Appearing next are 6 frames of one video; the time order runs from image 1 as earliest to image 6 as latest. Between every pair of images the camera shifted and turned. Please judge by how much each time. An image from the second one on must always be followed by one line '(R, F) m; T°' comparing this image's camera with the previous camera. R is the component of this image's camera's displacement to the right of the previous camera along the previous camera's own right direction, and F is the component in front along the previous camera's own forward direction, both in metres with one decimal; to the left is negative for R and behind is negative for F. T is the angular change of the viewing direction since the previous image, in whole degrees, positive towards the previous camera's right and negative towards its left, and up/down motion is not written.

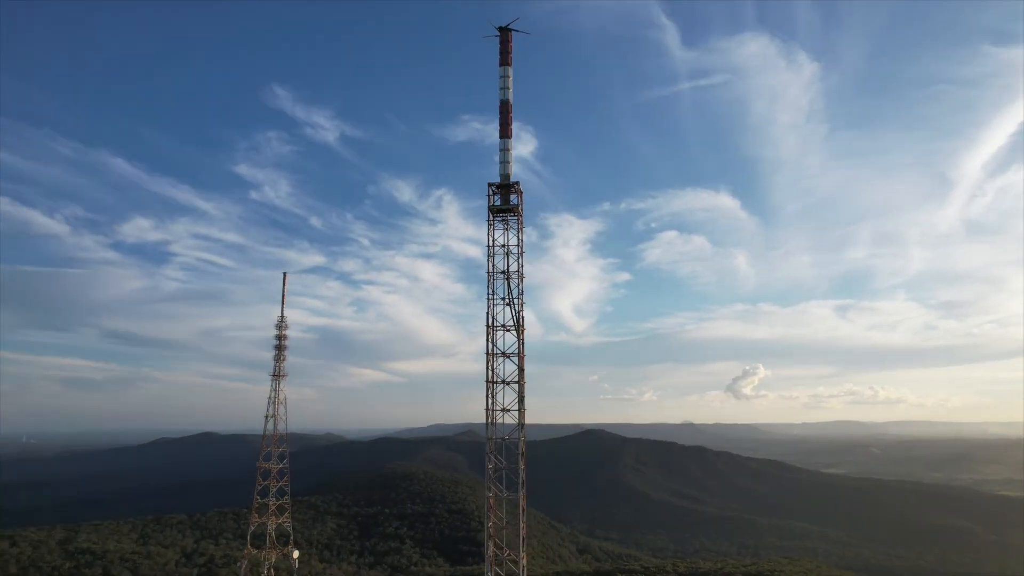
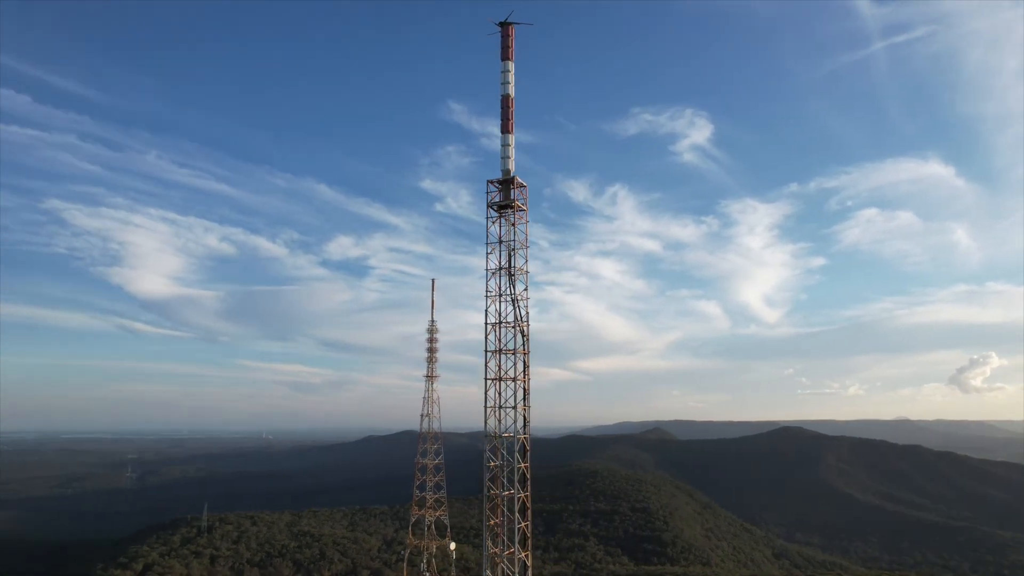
(+3.4, +0.6) m; -15°
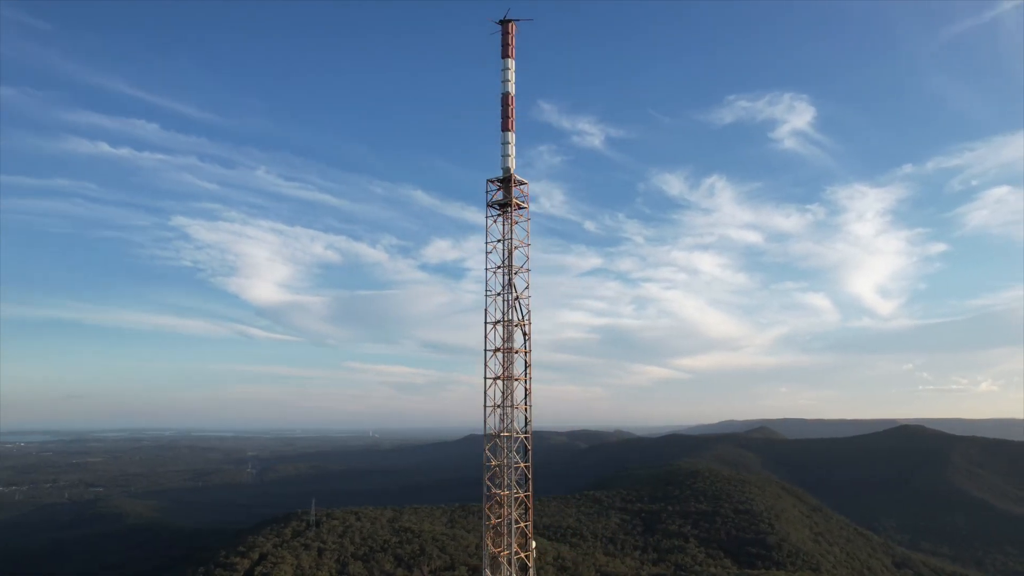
(+1.9, +0.2) m; -8°
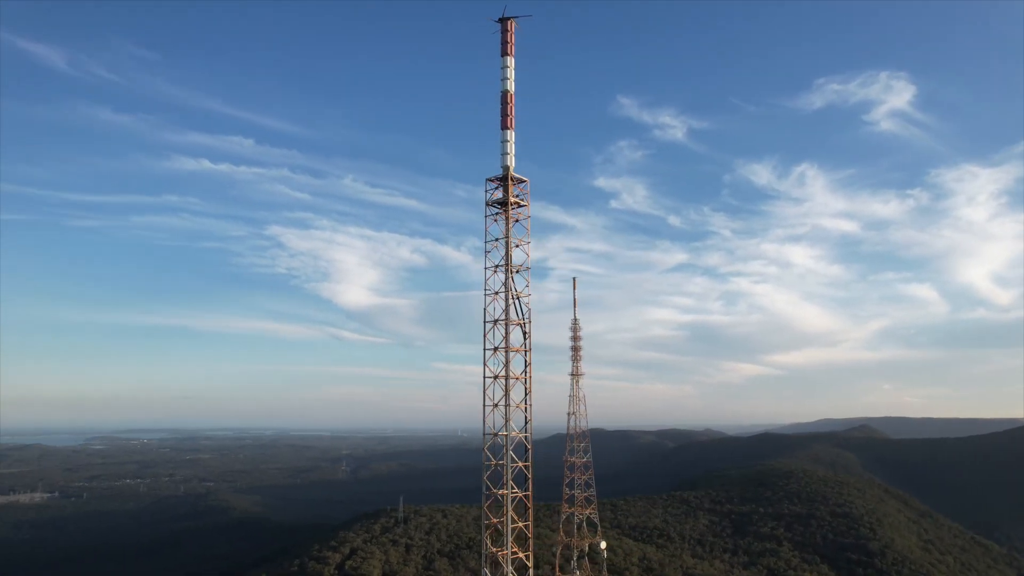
(+1.7, +0.2) m; -7°
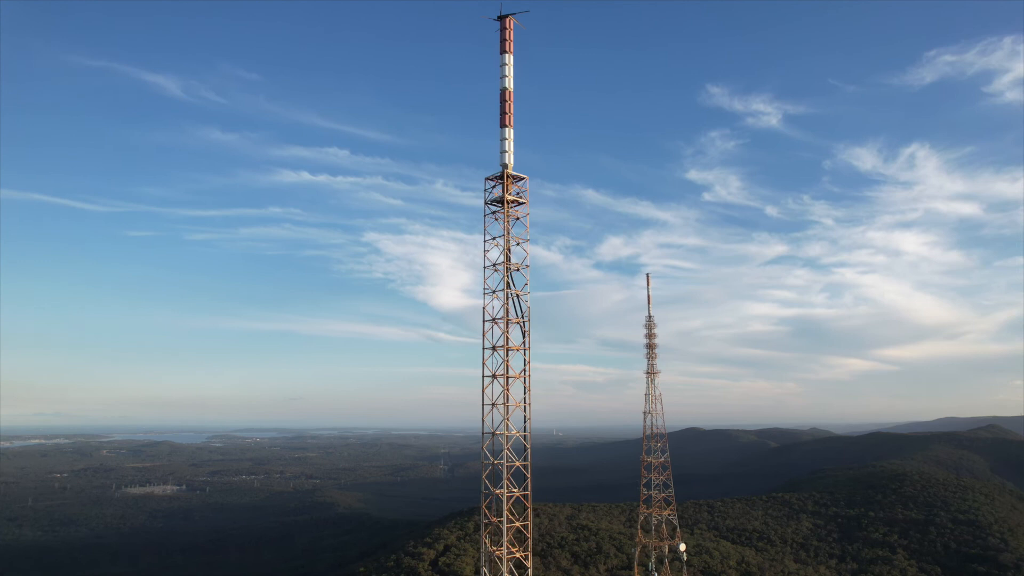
(+1.8, +0.2) m; -8°
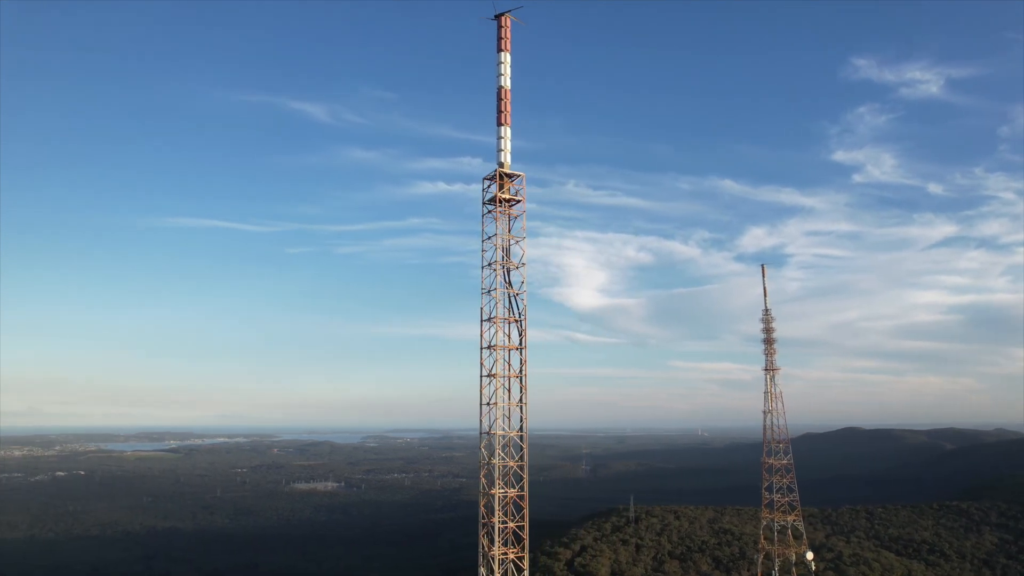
(+2.7, +0.3) m; -12°
